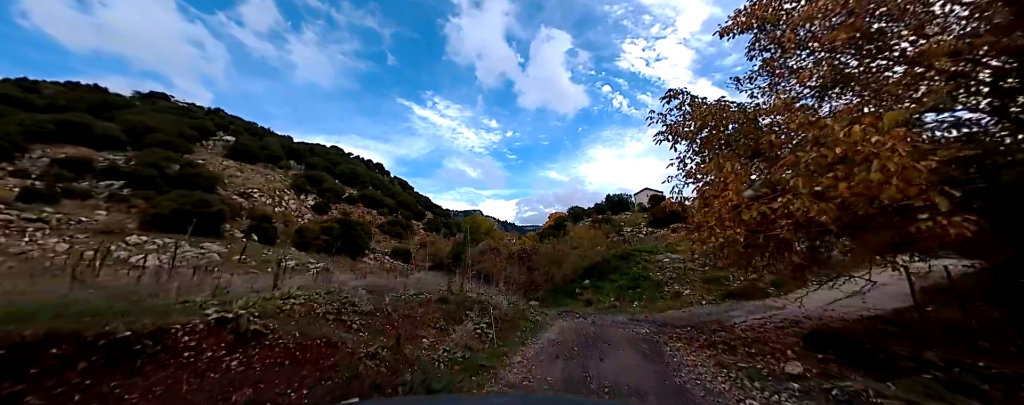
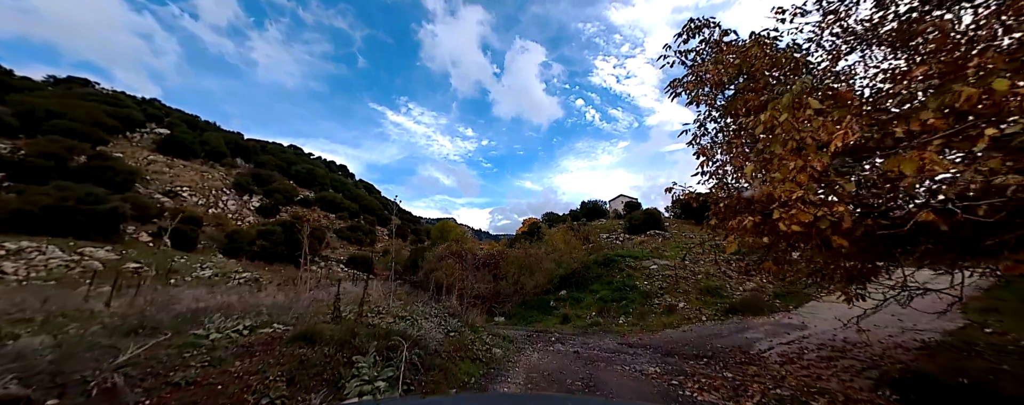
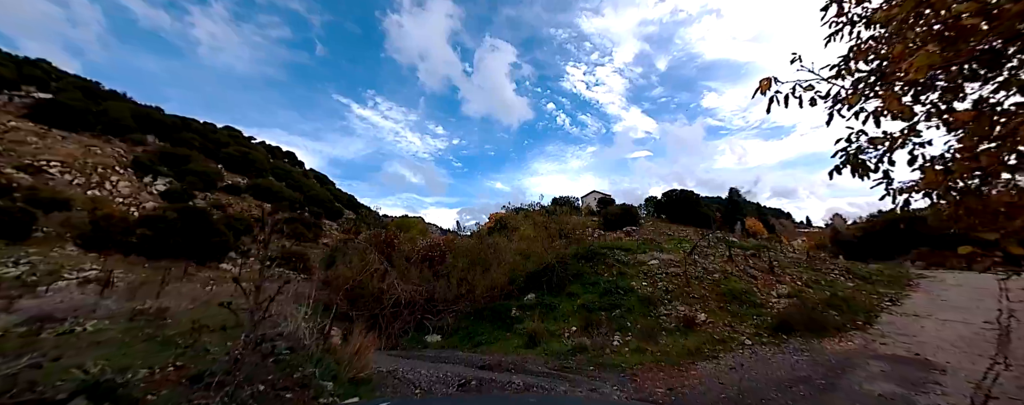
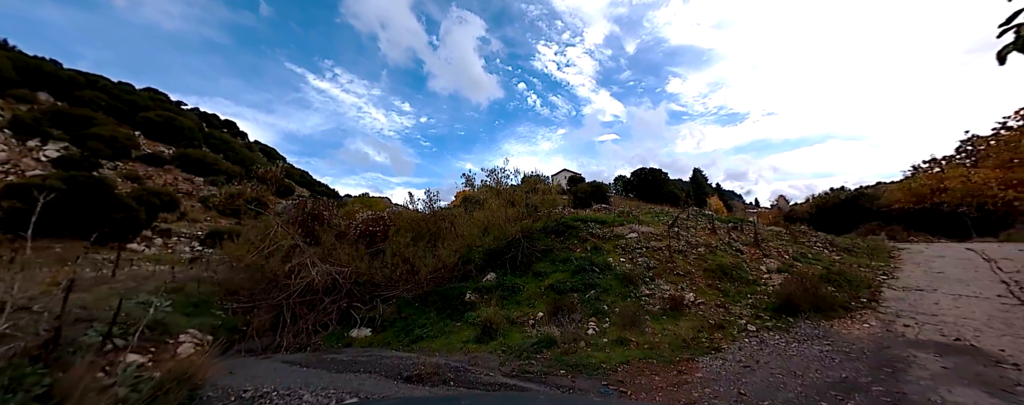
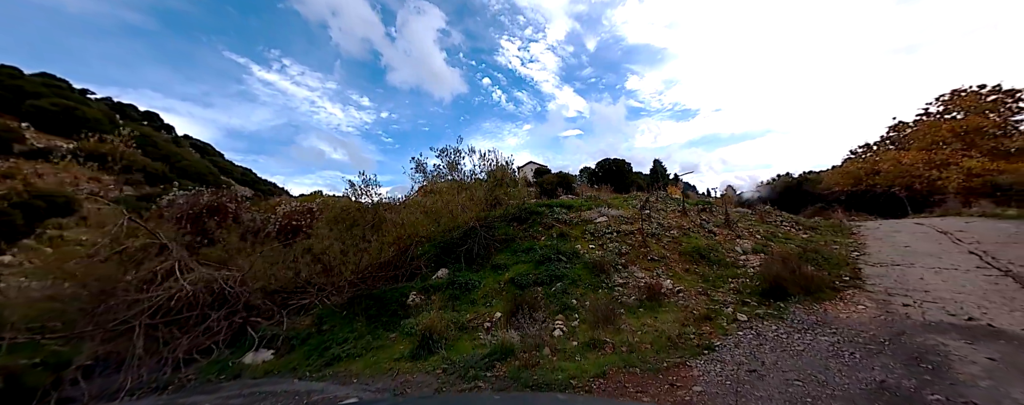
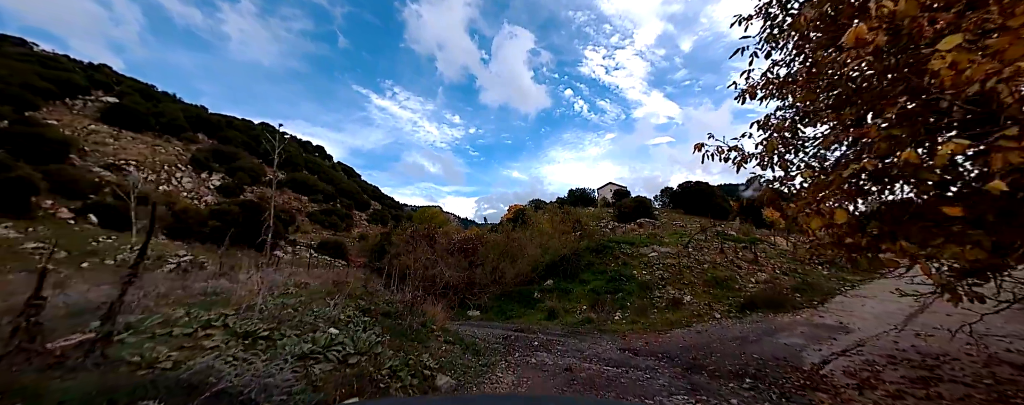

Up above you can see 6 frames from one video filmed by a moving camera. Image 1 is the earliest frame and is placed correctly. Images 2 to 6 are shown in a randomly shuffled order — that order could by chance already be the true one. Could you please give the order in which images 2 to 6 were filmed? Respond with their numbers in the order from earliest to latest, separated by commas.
2, 6, 3, 4, 5
